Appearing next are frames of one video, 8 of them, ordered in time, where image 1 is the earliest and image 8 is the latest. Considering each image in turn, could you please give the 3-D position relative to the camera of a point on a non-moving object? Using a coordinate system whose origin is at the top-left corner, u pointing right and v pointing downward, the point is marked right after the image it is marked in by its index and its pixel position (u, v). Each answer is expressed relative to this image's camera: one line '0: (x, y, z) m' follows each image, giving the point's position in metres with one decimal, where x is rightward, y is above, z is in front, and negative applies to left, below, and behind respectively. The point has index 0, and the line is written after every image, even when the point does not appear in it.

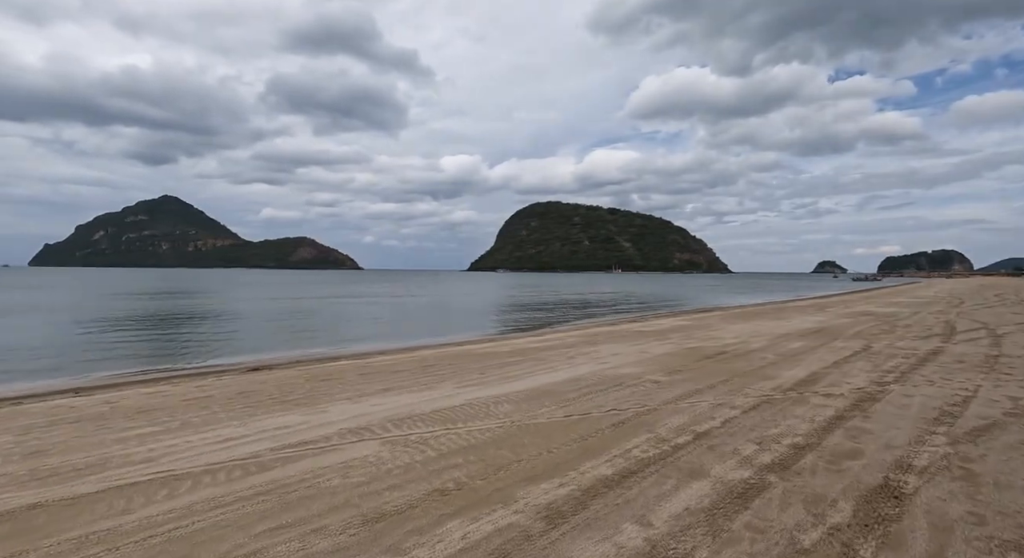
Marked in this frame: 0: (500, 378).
0: (-0.1, -1.2, +6.8) m
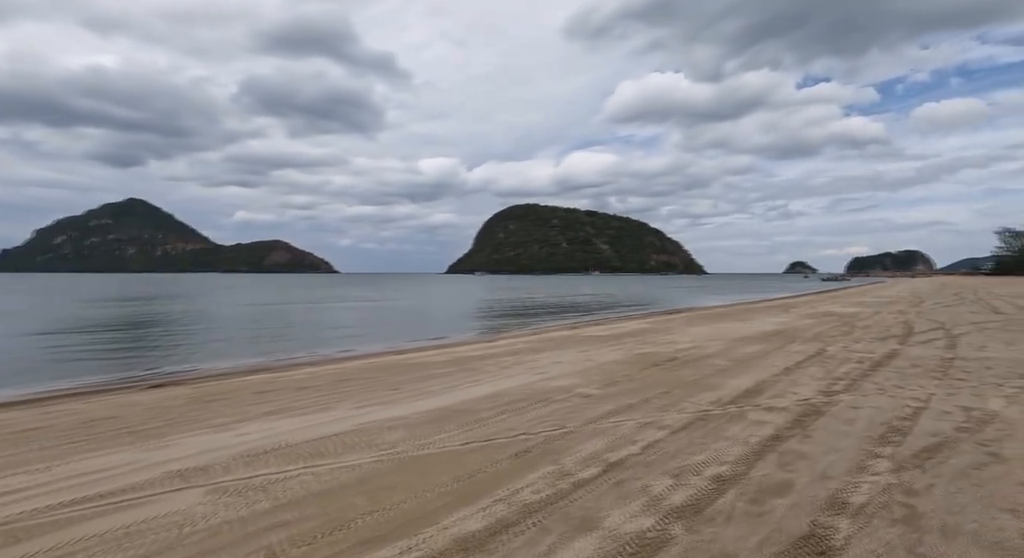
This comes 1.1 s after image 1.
0: (-1.1, -1.3, +6.1) m
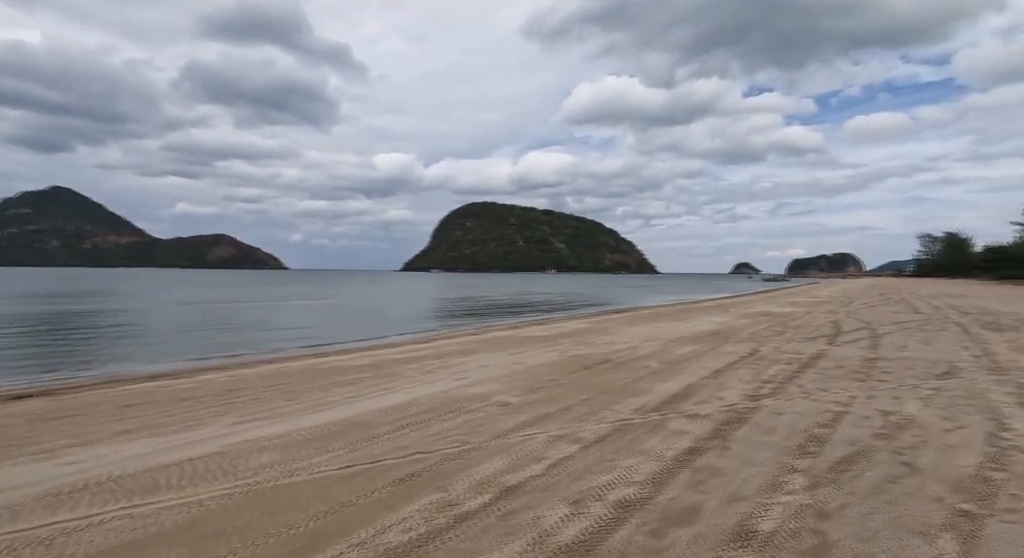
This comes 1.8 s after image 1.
0: (-2.0, -1.3, +5.5) m
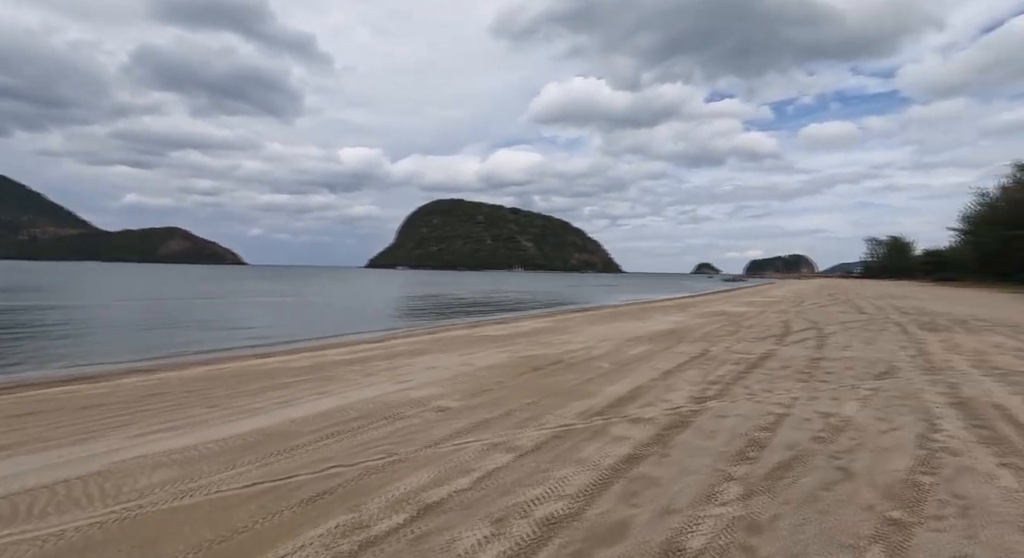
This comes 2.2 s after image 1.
0: (-2.6, -1.3, +5.1) m
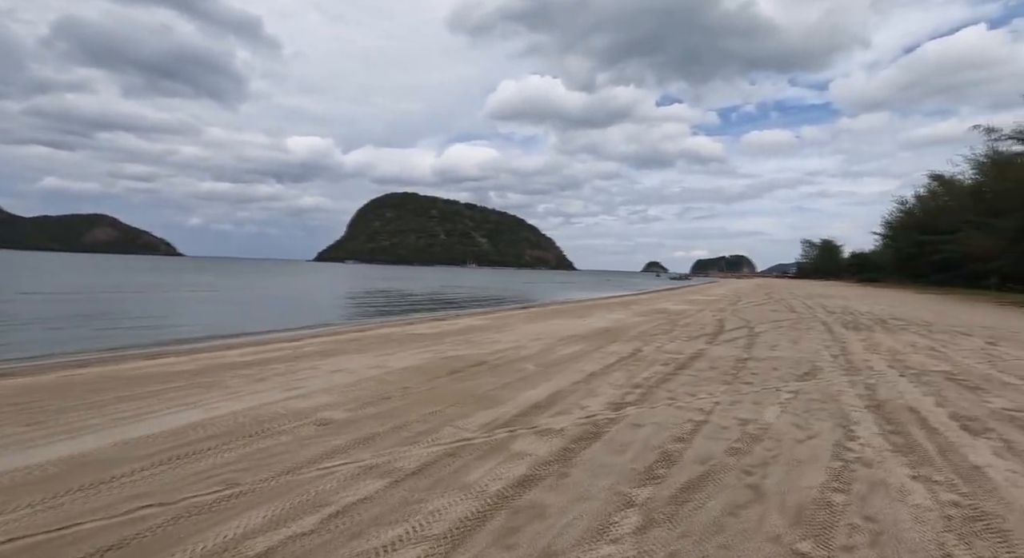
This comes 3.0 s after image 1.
0: (-3.6, -1.2, +4.2) m
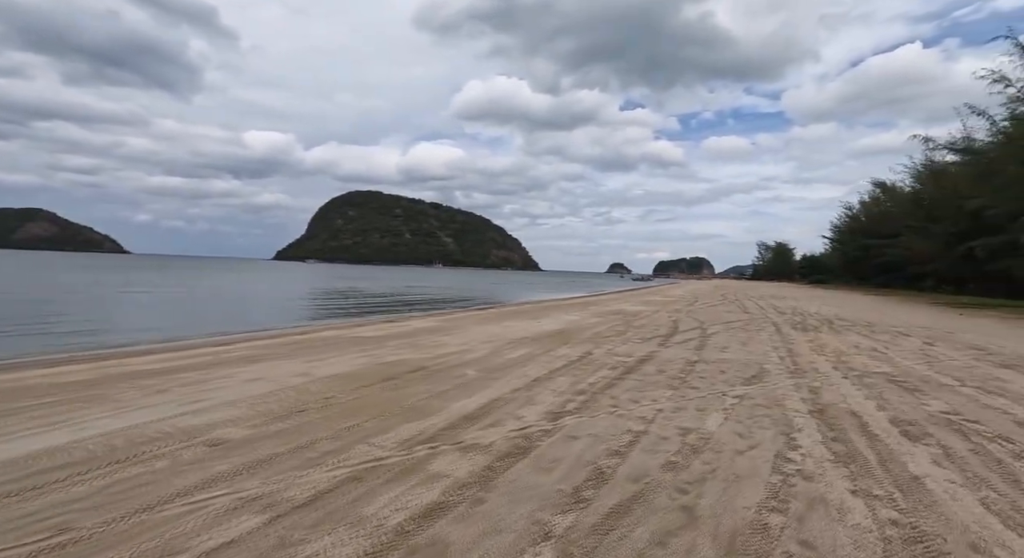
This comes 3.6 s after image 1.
0: (-4.2, -1.2, +3.5) m
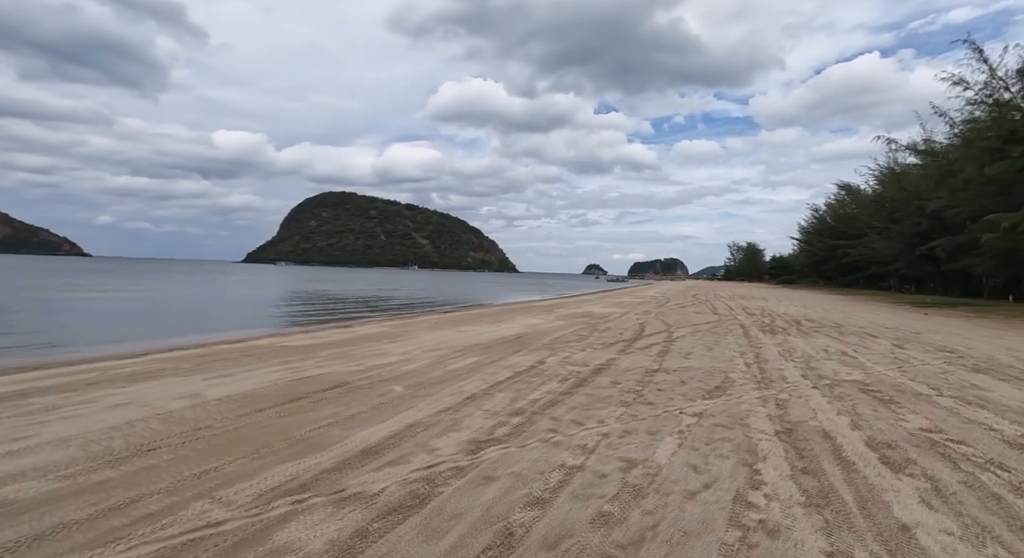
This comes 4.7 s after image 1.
0: (-4.9, -1.2, +2.3) m
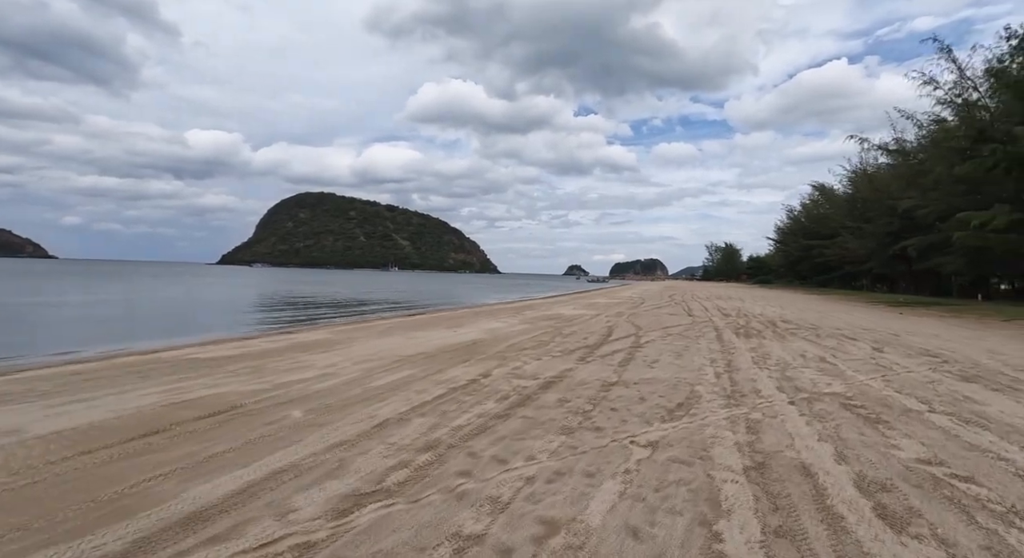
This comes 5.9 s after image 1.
0: (-5.6, -1.3, +1.0) m
